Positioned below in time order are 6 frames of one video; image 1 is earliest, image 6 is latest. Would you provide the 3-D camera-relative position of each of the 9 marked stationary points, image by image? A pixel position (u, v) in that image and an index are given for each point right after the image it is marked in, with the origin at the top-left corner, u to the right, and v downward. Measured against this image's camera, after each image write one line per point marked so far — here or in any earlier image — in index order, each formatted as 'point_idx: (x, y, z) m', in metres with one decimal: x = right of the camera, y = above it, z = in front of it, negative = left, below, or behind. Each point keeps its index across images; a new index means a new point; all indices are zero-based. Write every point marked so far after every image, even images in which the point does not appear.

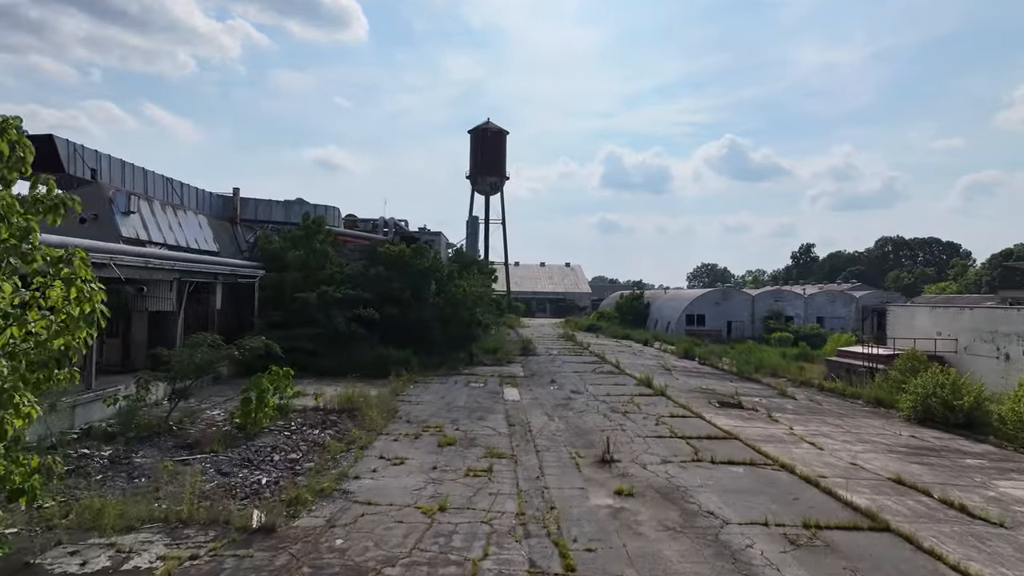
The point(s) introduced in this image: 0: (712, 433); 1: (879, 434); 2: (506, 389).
0: (+2.8, -2.0, +10.7) m
1: (+5.4, -2.2, +11.5) m
2: (-0.1, -2.1, +15.6) m
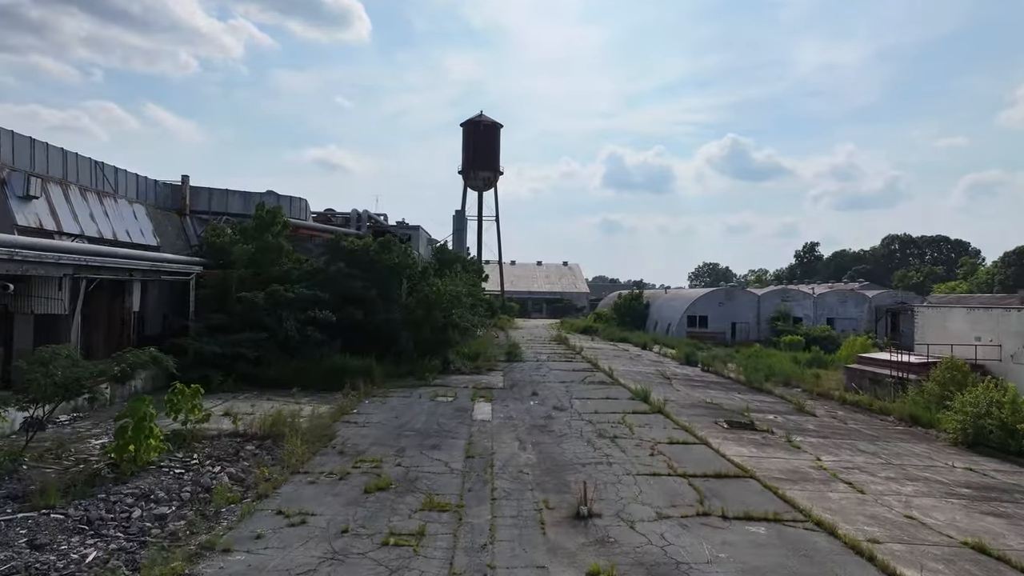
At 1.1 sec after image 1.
0: (+2.3, -2.0, +8.5) m
1: (+5.0, -2.1, +9.2) m
2: (-0.6, -2.0, +13.4) m
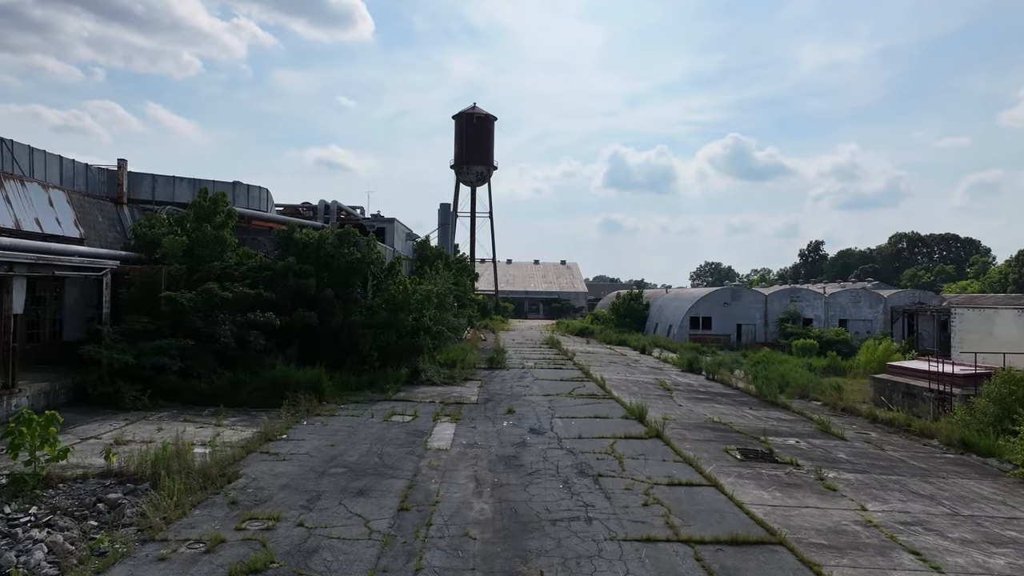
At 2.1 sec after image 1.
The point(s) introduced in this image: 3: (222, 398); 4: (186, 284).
0: (+1.8, -2.0, +6.2) m
1: (+4.5, -2.1, +7.0) m
2: (-1.0, -2.0, +11.1) m
3: (-4.7, -1.8, +12.5) m
4: (-5.9, +0.1, +13.9) m
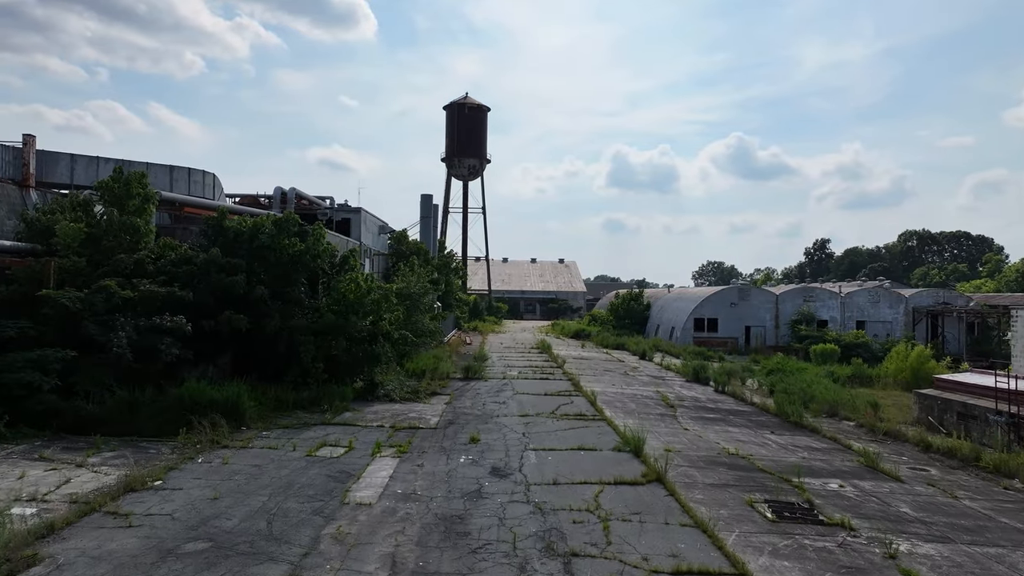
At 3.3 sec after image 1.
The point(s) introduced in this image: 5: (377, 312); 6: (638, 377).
0: (+1.3, -1.9, +3.7) m
1: (+4.0, -2.1, +4.4) m
2: (-1.5, -2.0, +8.6) m
3: (-5.1, -1.7, +10.0) m
4: (-6.3, +0.1, +11.4) m
5: (-2.4, -0.4, +13.6) m
6: (+3.0, -2.1, +18.5) m
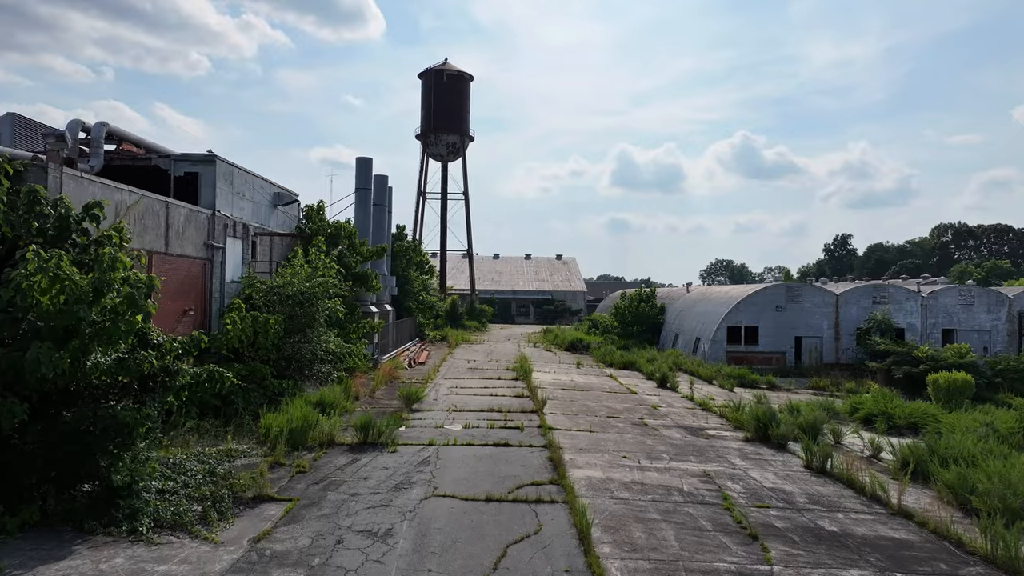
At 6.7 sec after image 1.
0: (+0.5, -1.9, -3.6) m
1: (+3.1, -2.0, -3.0) m
2: (-2.4, -1.9, +1.2) m
3: (-6.0, -1.7, +2.6) m
4: (-7.2, +0.2, +4.1) m
5: (-3.2, -0.4, +6.3) m
6: (+2.2, -2.1, +11.2) m
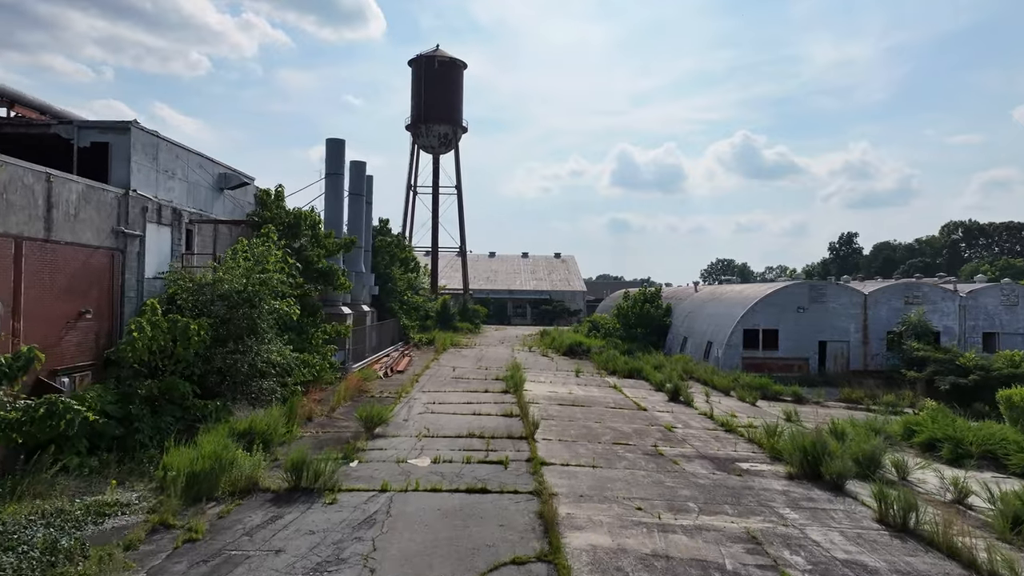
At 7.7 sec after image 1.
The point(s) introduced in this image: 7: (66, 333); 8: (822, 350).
0: (+0.3, -1.8, -5.9) m
1: (+2.9, -2.0, -5.2) m
2: (-2.6, -1.9, -1.0) m
3: (-6.2, -1.6, +0.3) m
4: (-7.4, +0.2, +1.8) m
5: (-3.4, -0.3, +4.0) m
6: (+2.0, -2.0, +8.9) m
7: (-4.8, -0.5, +8.4) m
8: (+8.0, -1.6, +20.0) m
